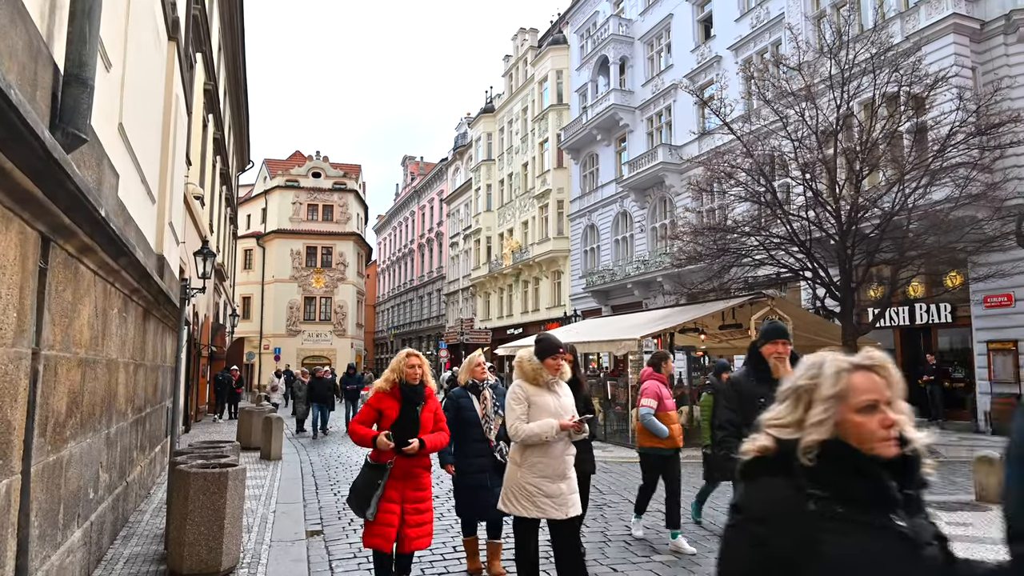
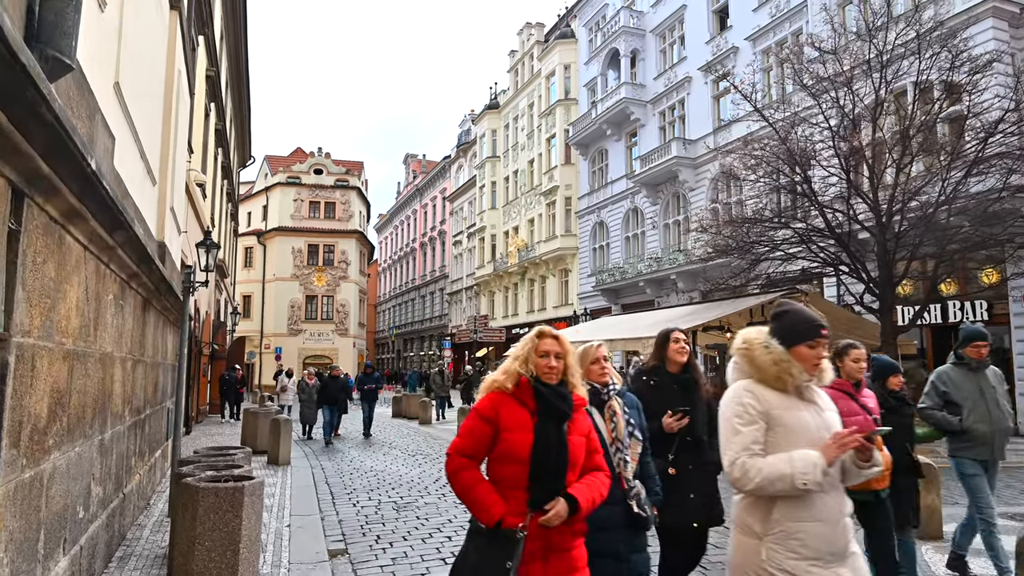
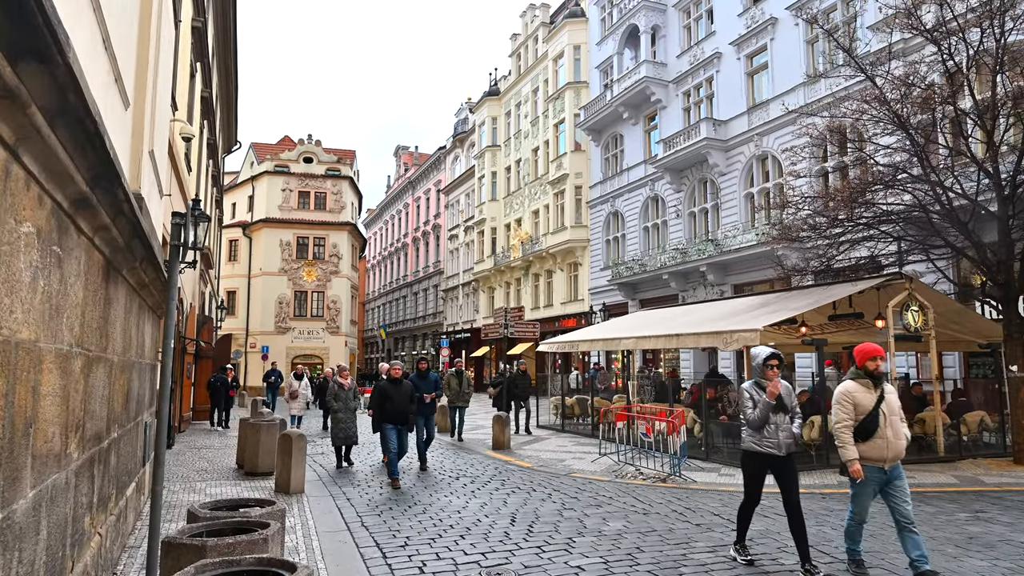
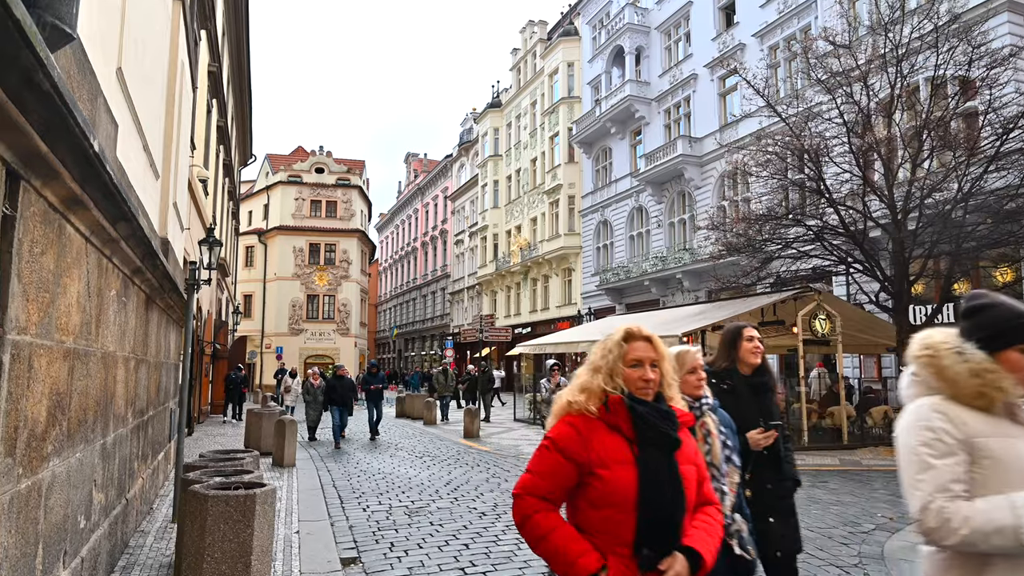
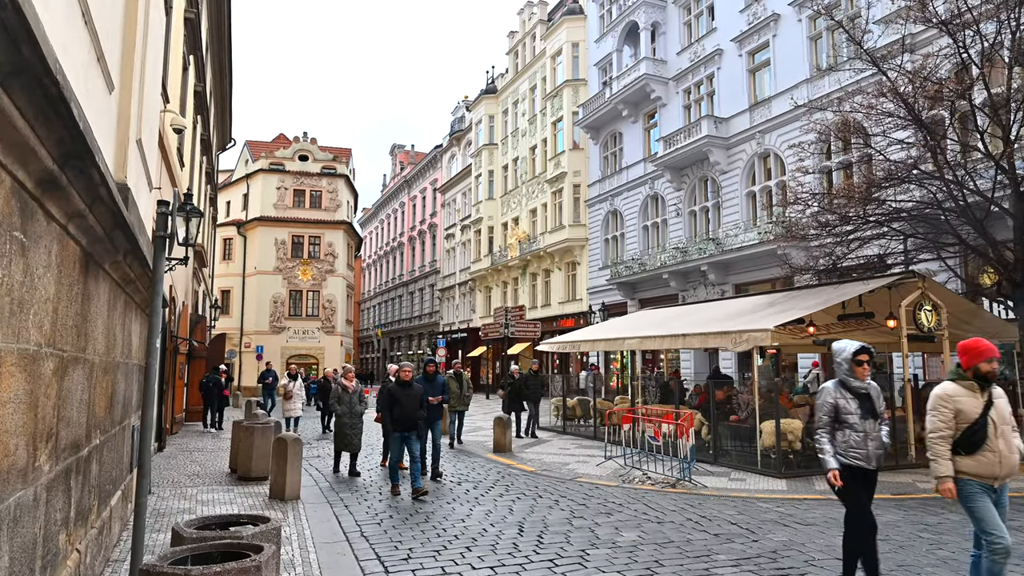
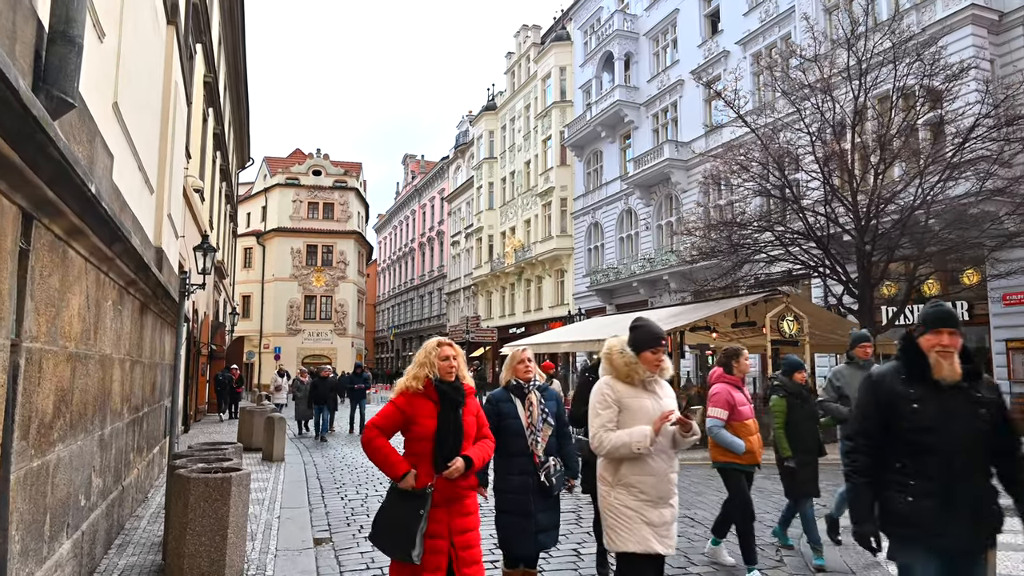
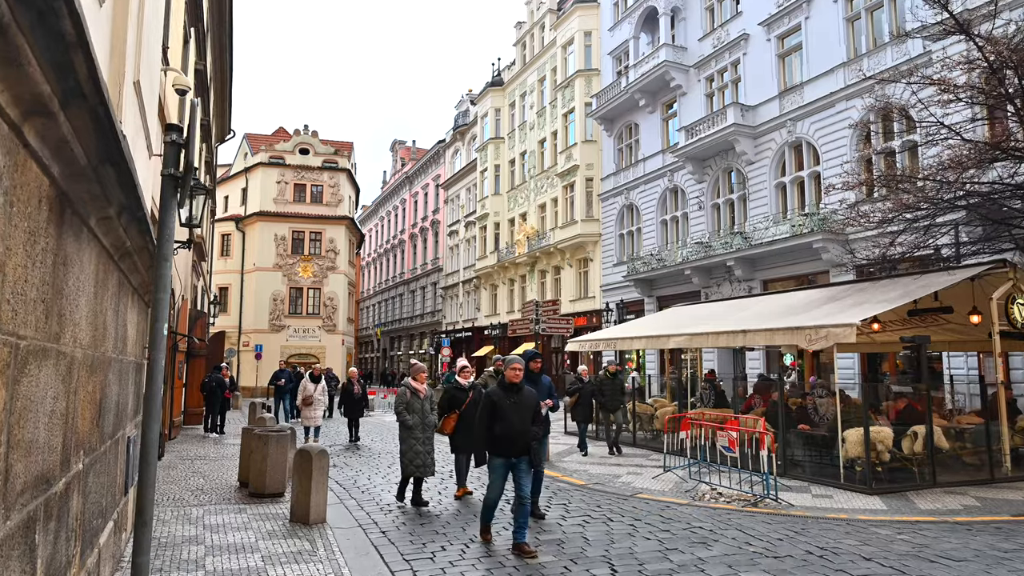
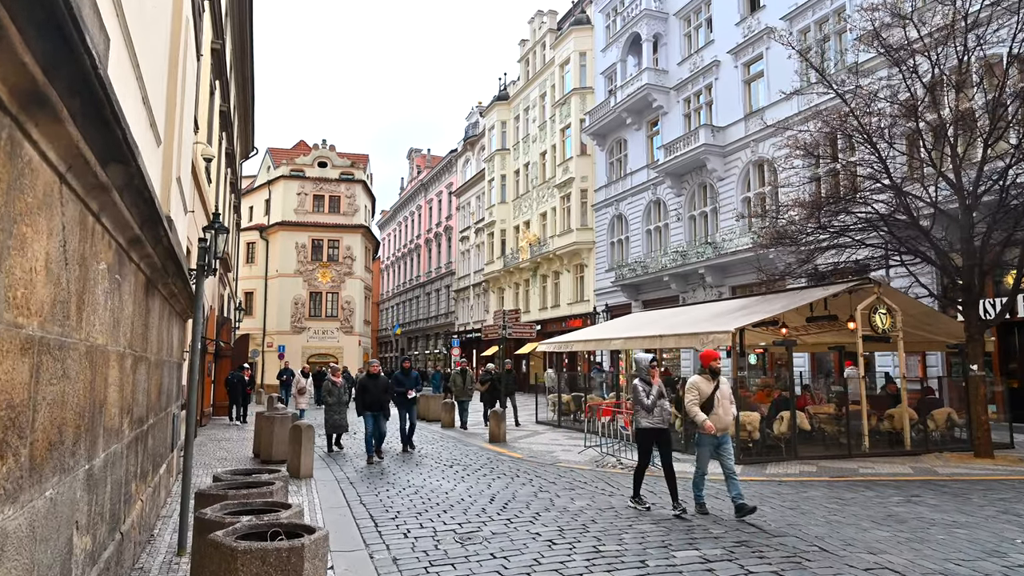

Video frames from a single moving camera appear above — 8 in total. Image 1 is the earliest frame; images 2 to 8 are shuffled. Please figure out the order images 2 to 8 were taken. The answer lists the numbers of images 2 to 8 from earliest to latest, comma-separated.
6, 2, 4, 8, 3, 5, 7
